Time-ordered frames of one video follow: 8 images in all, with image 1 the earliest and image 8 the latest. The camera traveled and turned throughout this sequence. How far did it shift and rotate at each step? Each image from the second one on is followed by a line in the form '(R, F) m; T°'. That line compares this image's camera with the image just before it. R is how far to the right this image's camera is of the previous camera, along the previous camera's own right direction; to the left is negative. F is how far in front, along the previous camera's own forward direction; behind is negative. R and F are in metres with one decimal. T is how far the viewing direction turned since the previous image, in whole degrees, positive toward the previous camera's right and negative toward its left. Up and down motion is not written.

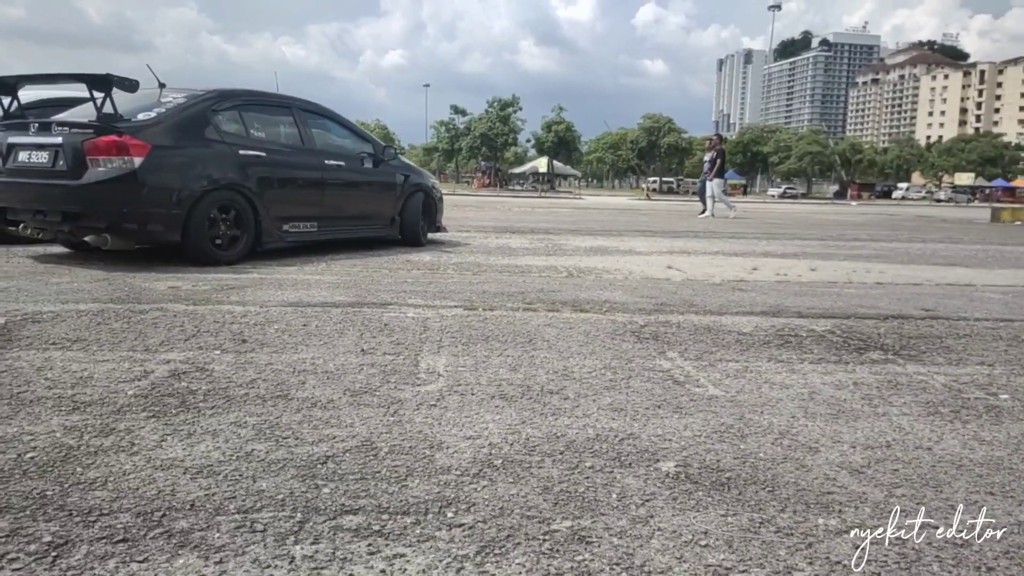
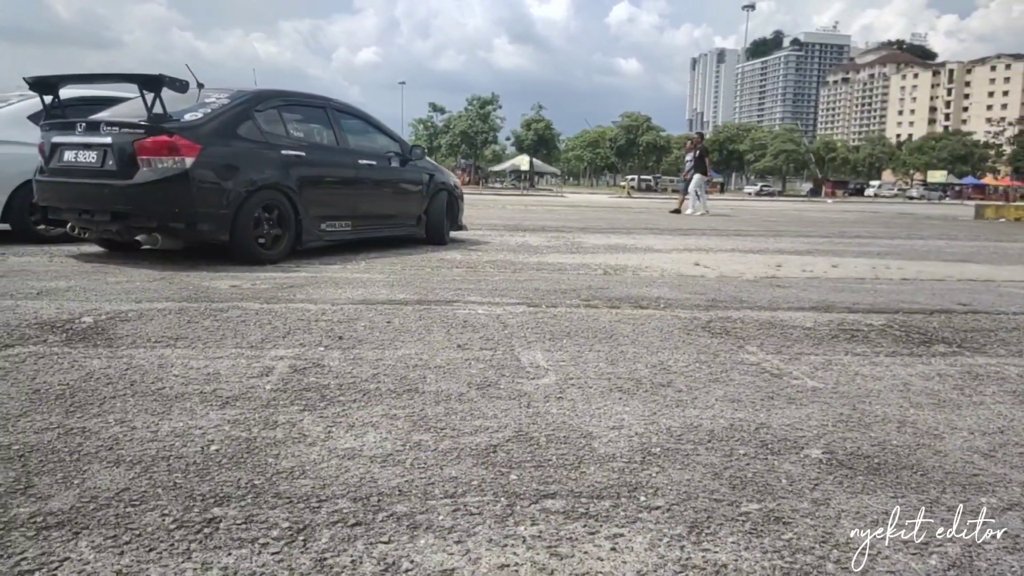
(-0.5, -0.1) m; +2°
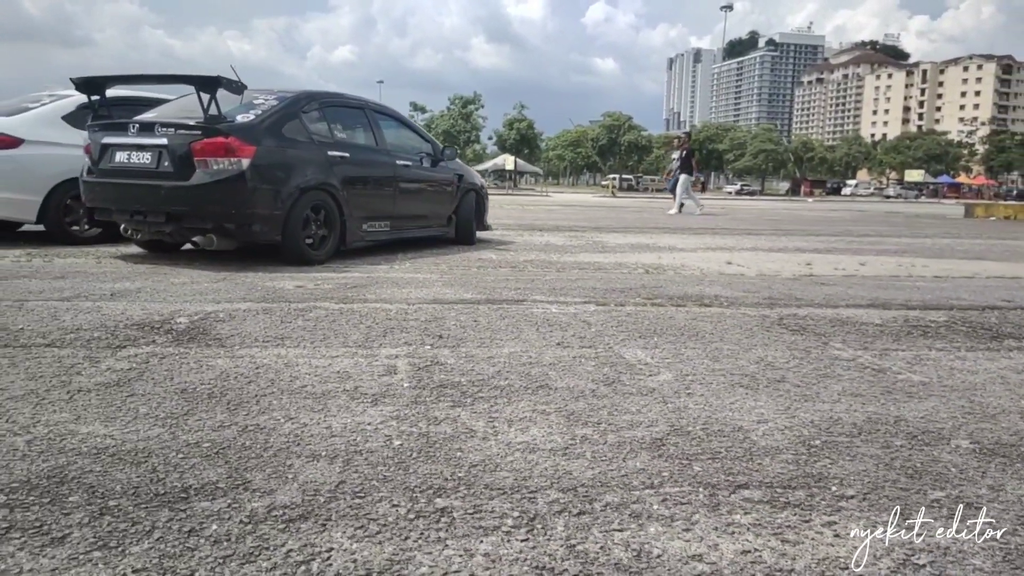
(-0.6, -0.1) m; +2°
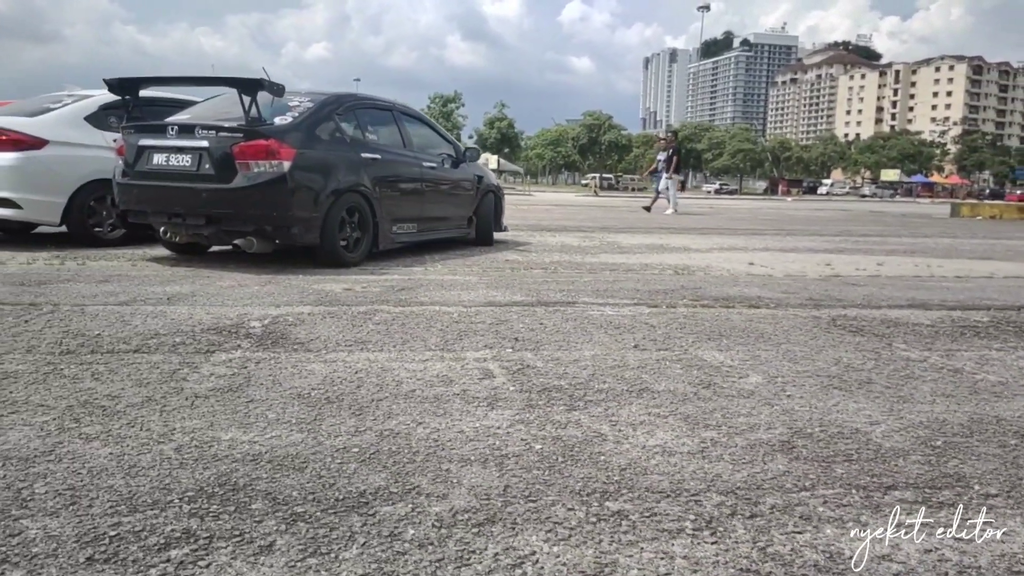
(-0.5, 0.0) m; +2°
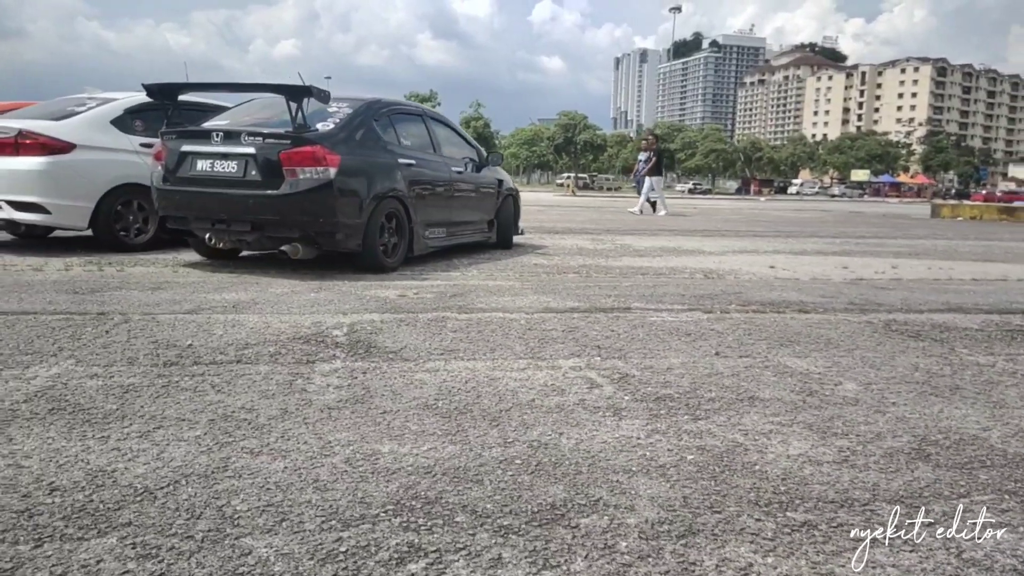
(-0.6, -0.1) m; +2°
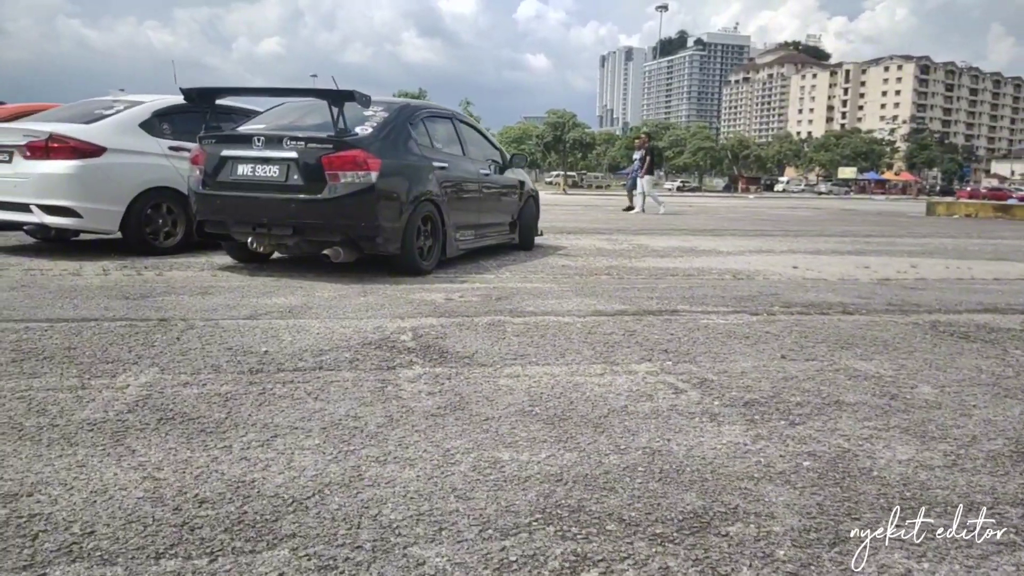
(-0.4, 0.0) m; +1°
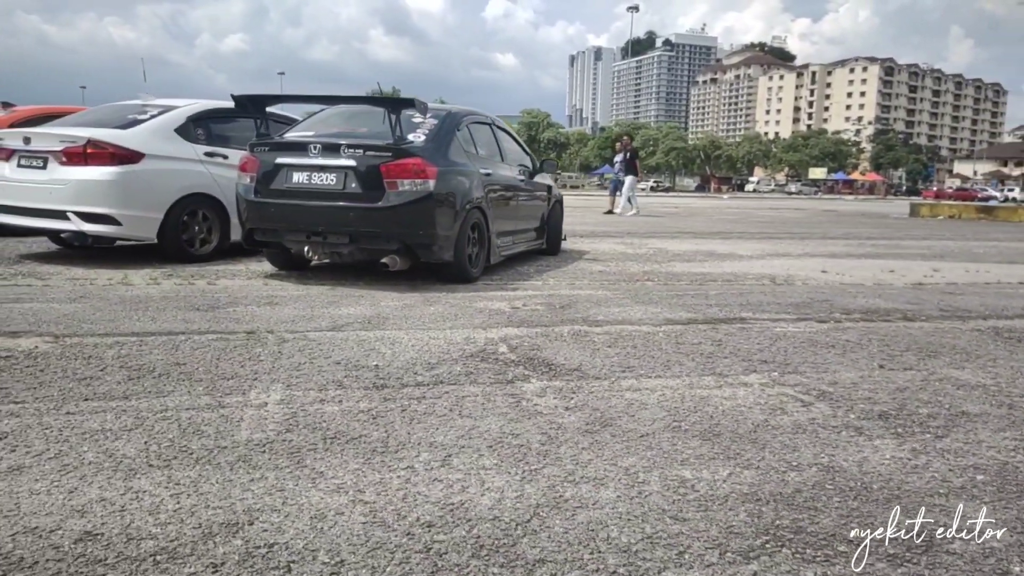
(-0.7, 0.0) m; +2°
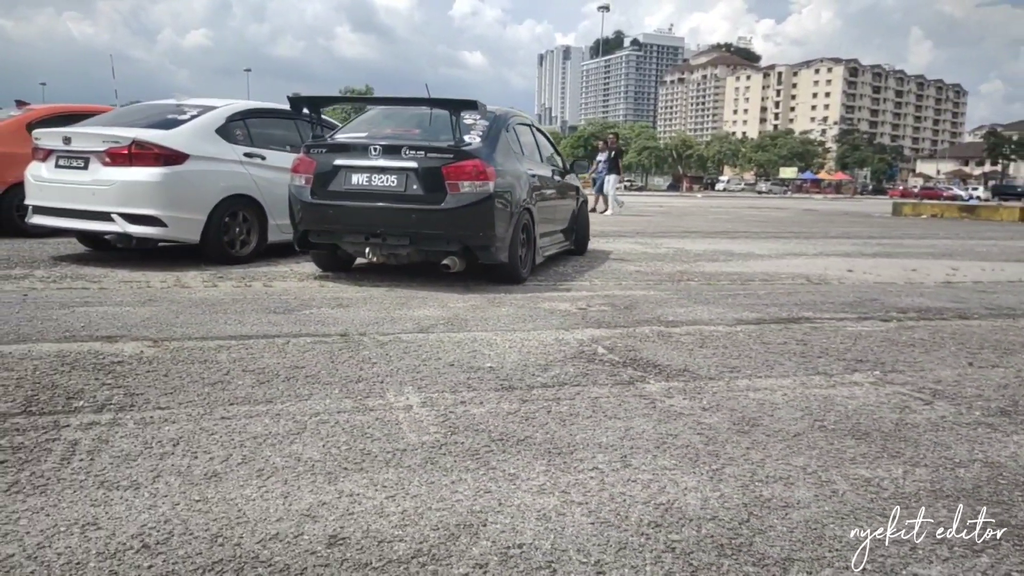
(-0.7, 0.0) m; +2°
